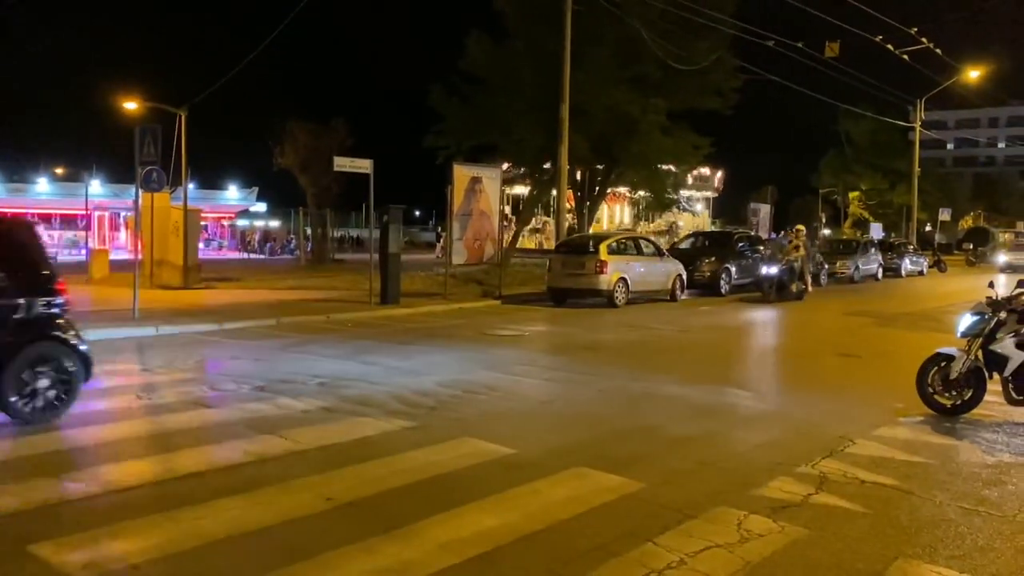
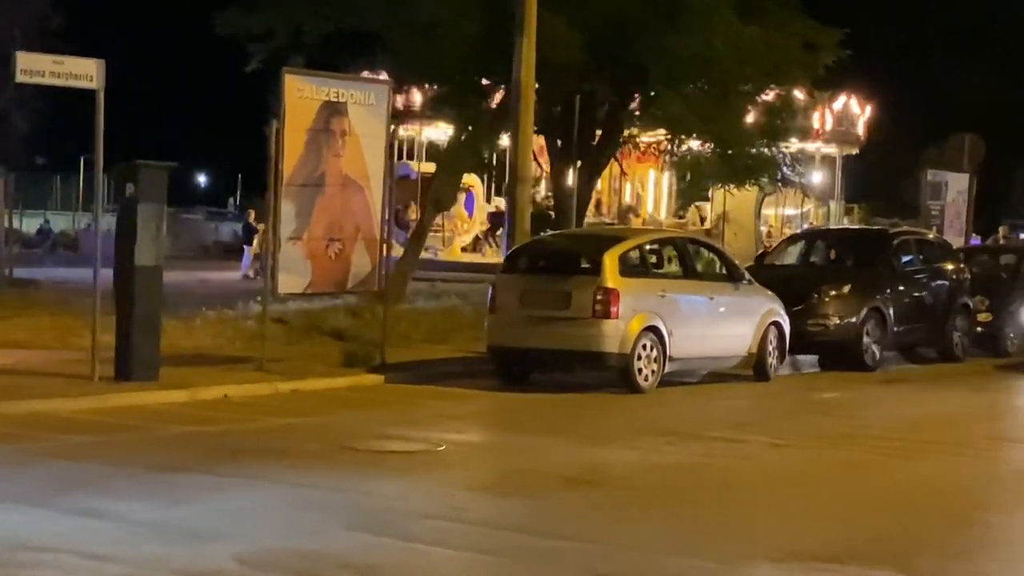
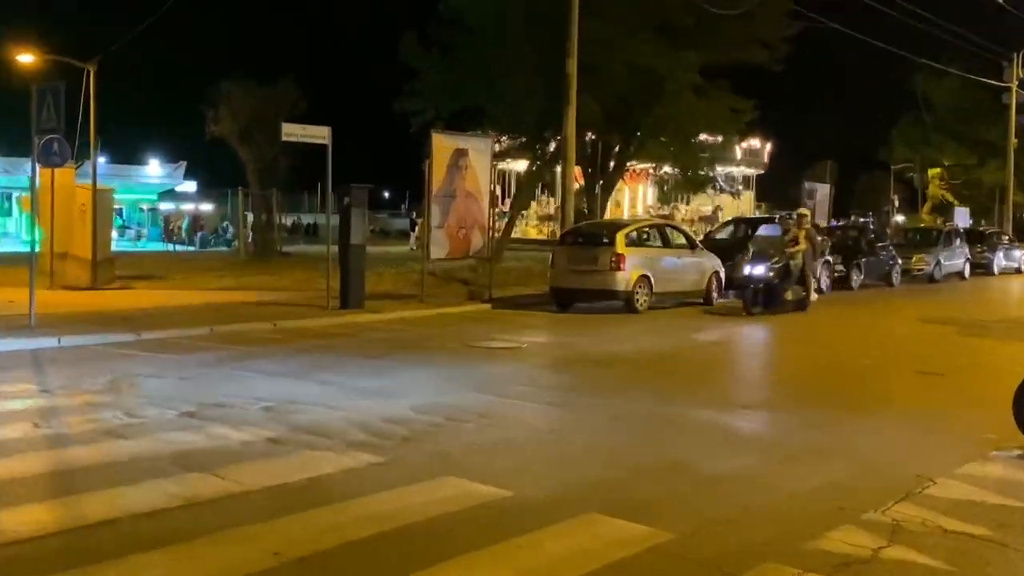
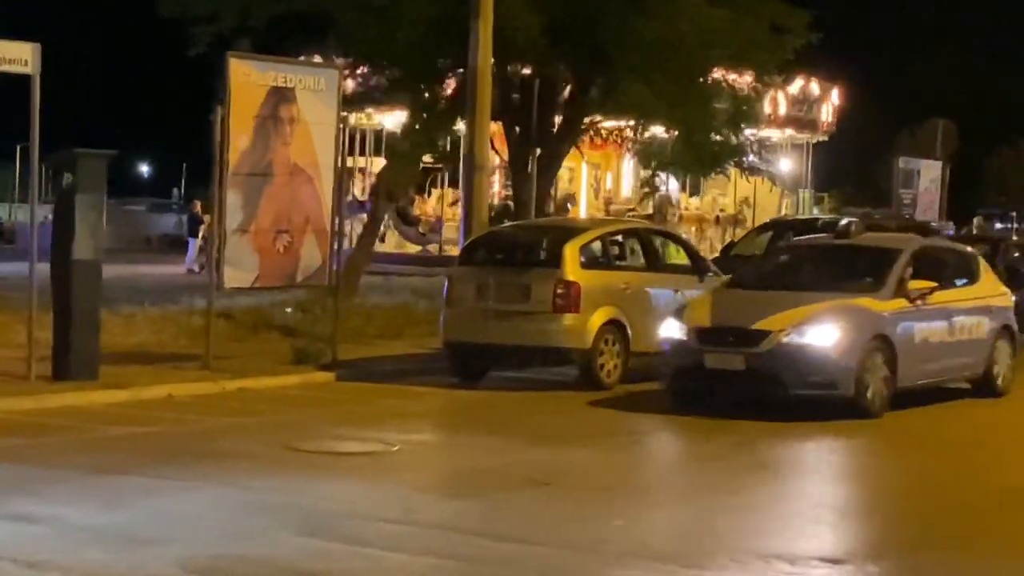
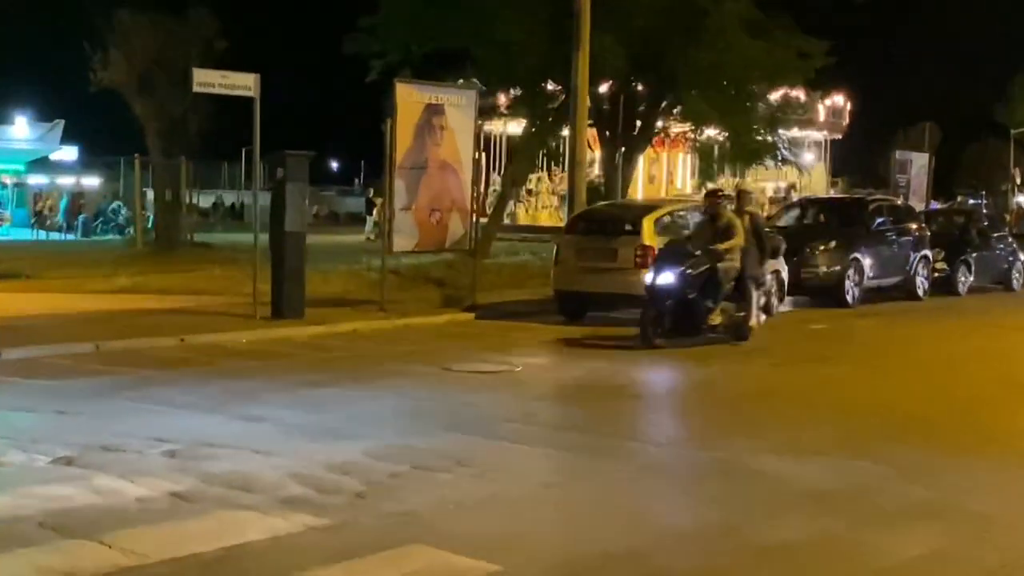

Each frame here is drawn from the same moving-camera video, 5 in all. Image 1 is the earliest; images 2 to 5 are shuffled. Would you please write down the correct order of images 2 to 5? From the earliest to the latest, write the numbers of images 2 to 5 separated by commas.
3, 5, 2, 4
